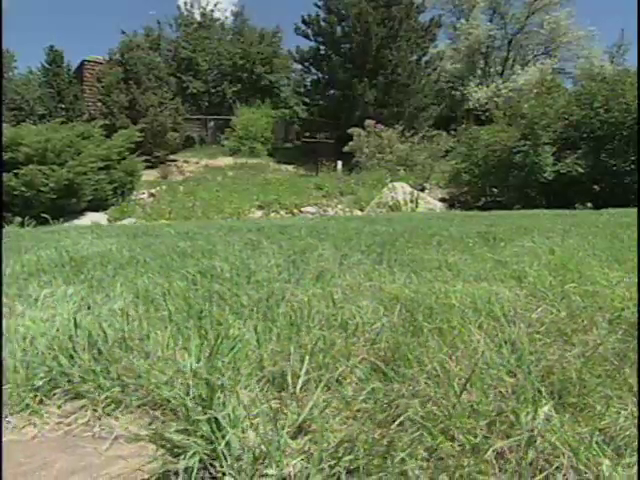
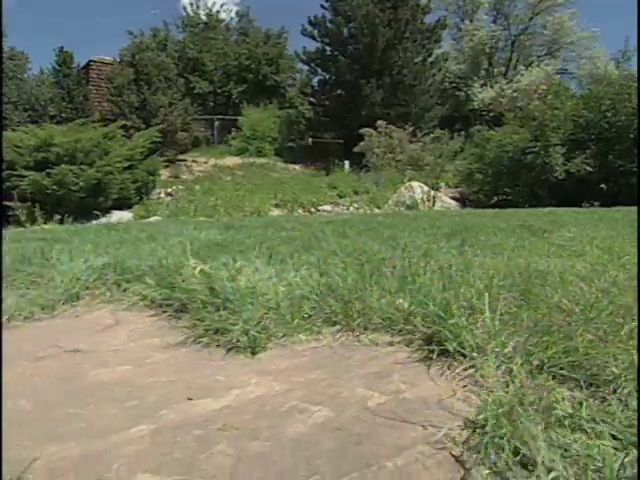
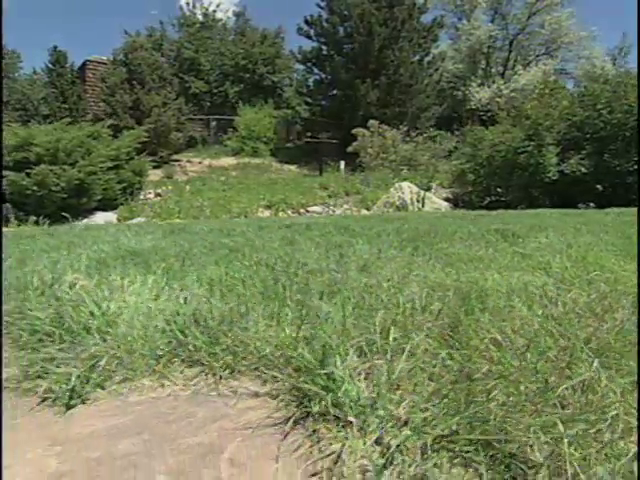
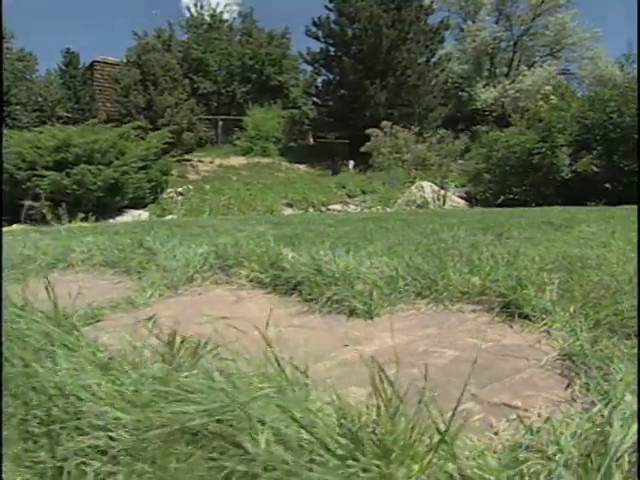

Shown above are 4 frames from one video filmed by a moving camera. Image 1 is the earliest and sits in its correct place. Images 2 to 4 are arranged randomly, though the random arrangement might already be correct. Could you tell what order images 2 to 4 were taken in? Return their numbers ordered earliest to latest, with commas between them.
3, 2, 4
